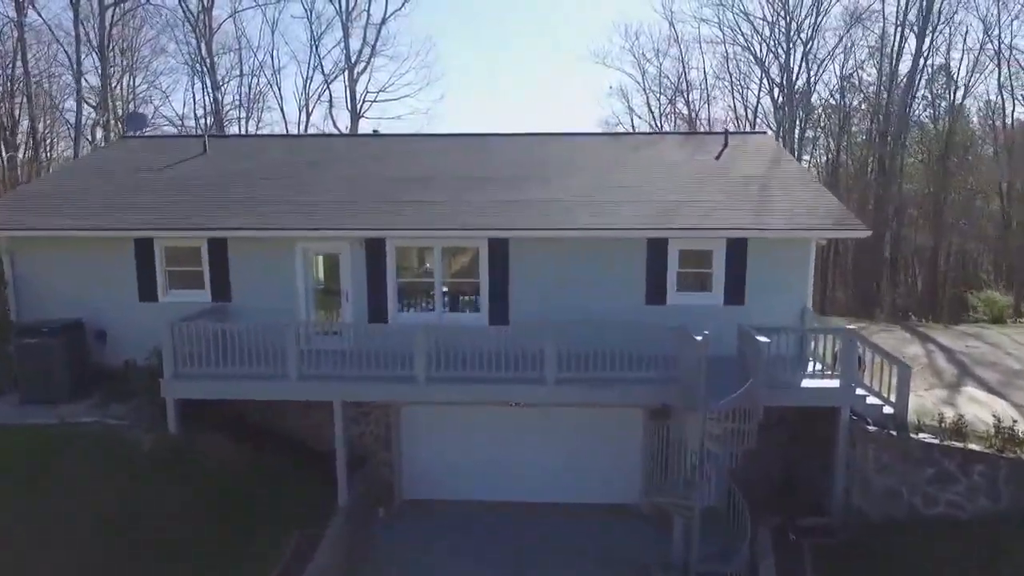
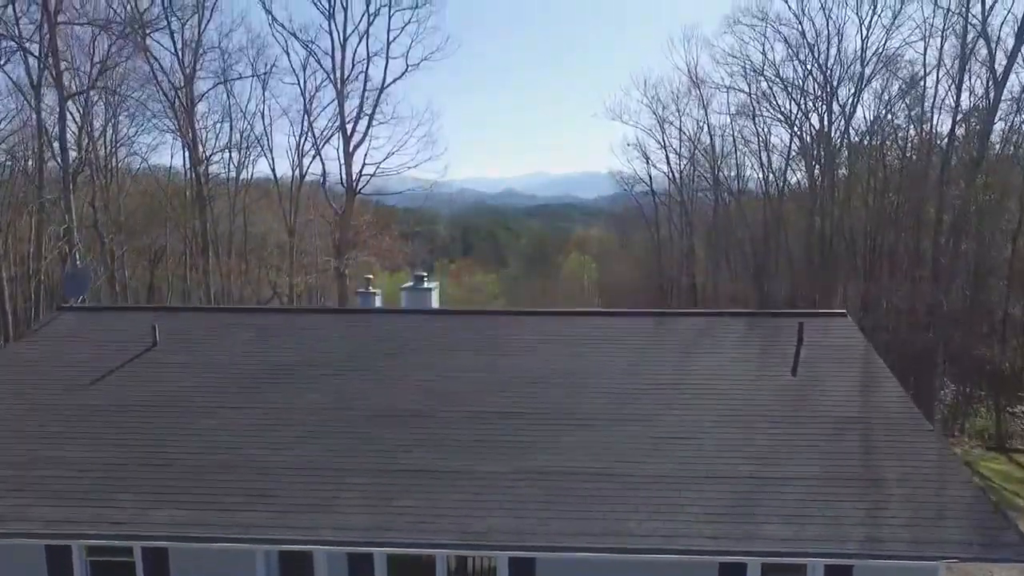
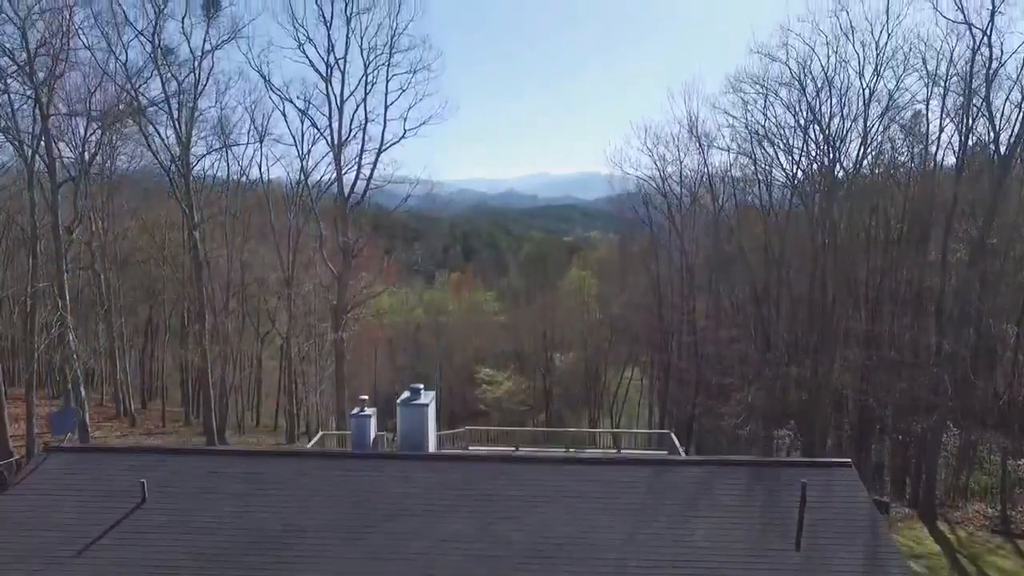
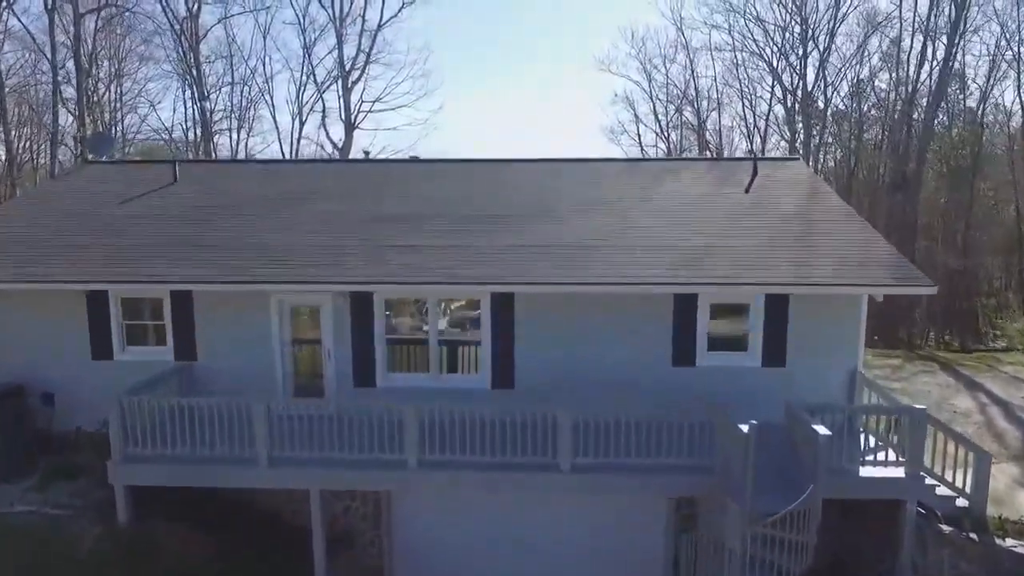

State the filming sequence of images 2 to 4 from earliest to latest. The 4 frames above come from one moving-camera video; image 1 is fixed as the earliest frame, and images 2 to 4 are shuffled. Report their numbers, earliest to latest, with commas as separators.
4, 2, 3
